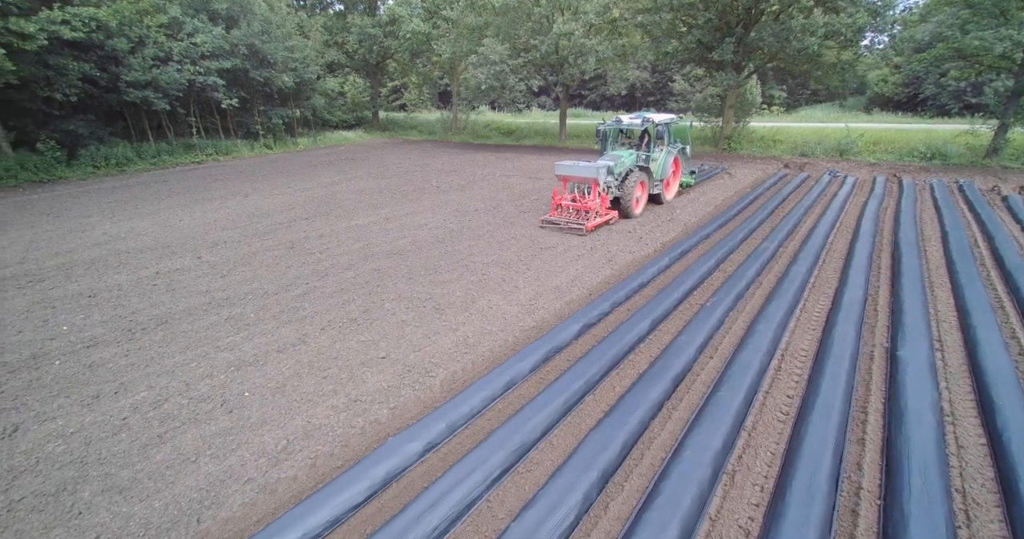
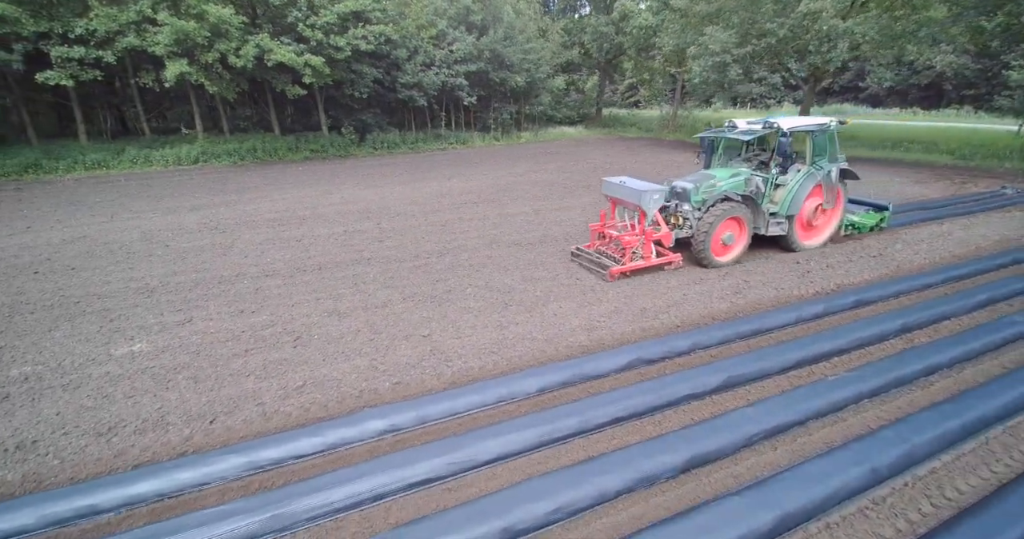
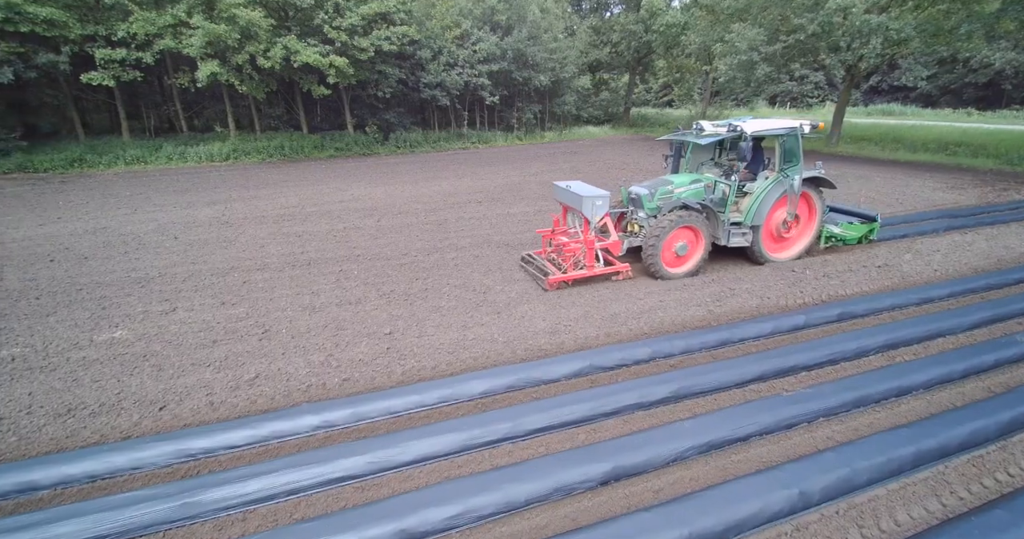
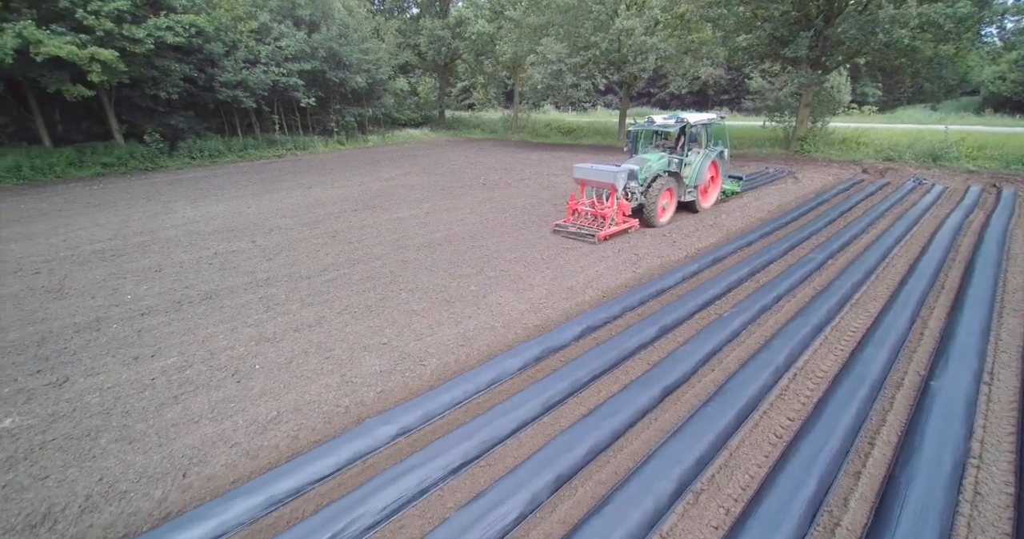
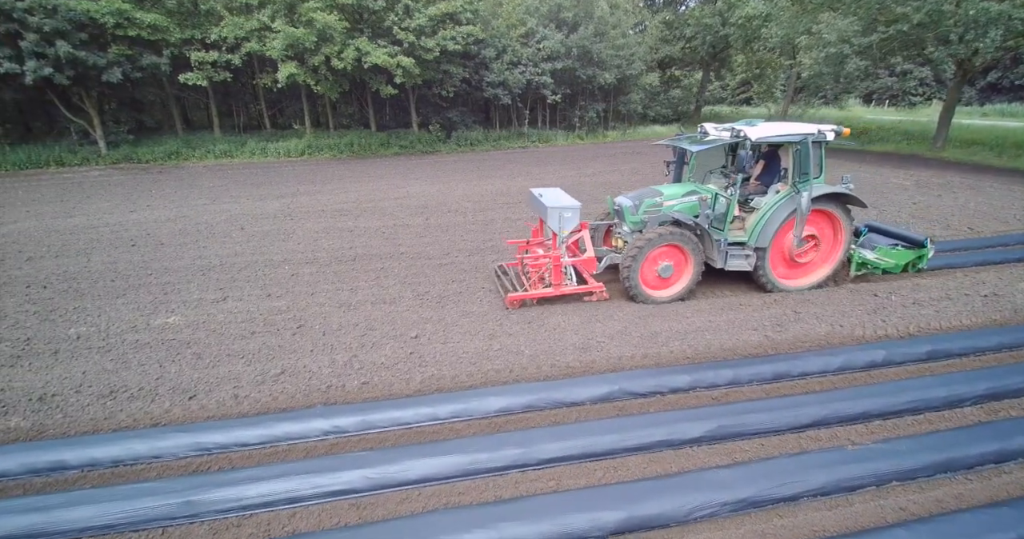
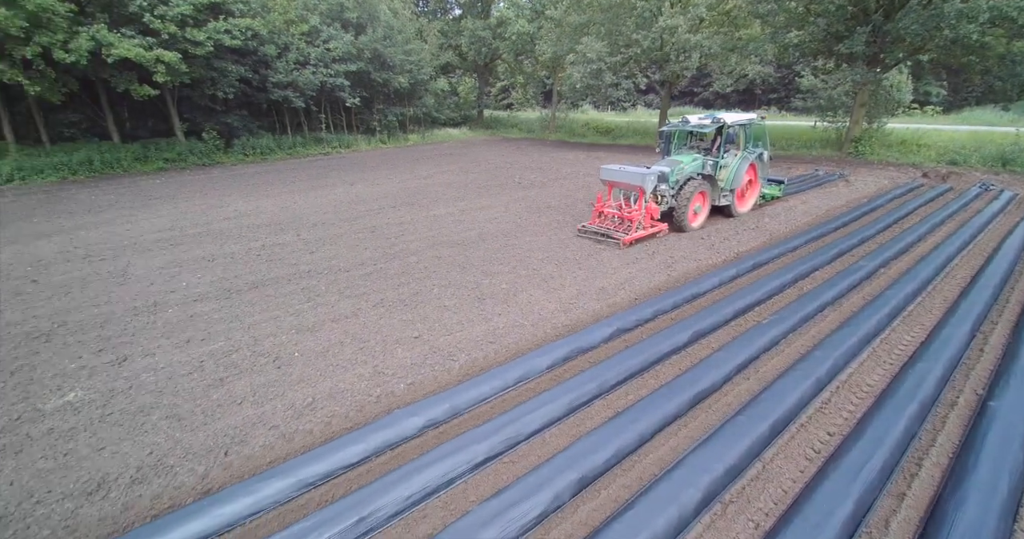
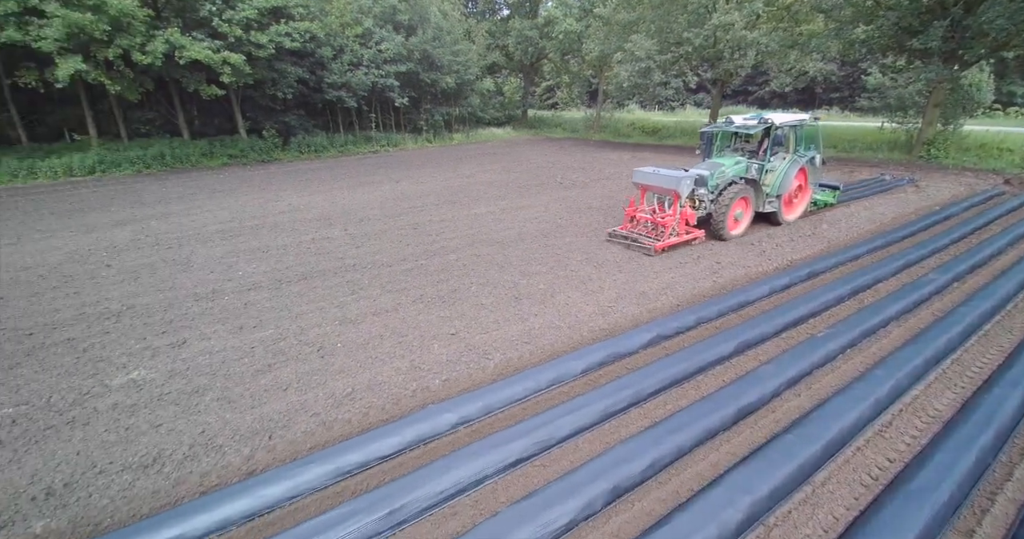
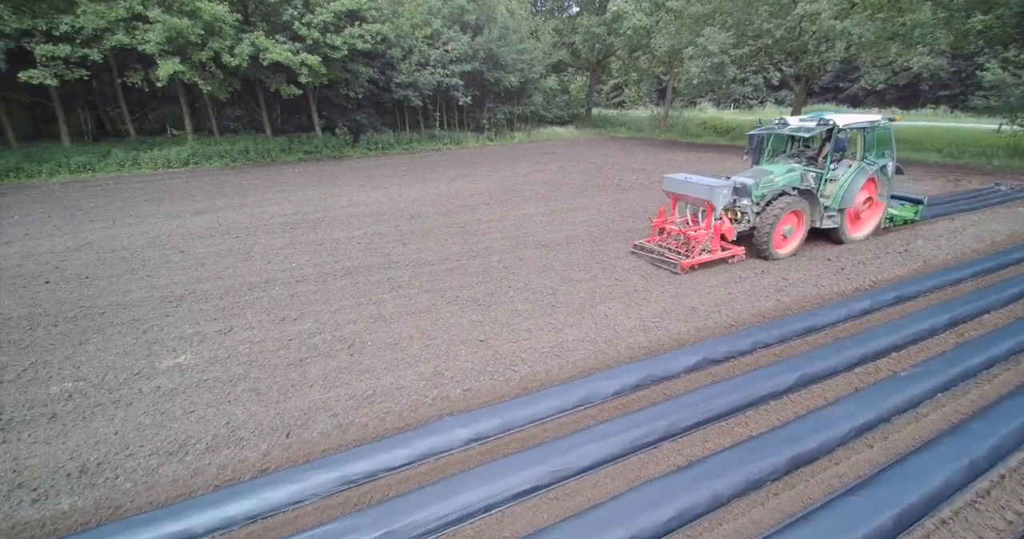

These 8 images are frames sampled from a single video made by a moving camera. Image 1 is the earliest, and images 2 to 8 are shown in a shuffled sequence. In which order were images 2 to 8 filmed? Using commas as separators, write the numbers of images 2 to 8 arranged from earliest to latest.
4, 6, 7, 8, 2, 3, 5
